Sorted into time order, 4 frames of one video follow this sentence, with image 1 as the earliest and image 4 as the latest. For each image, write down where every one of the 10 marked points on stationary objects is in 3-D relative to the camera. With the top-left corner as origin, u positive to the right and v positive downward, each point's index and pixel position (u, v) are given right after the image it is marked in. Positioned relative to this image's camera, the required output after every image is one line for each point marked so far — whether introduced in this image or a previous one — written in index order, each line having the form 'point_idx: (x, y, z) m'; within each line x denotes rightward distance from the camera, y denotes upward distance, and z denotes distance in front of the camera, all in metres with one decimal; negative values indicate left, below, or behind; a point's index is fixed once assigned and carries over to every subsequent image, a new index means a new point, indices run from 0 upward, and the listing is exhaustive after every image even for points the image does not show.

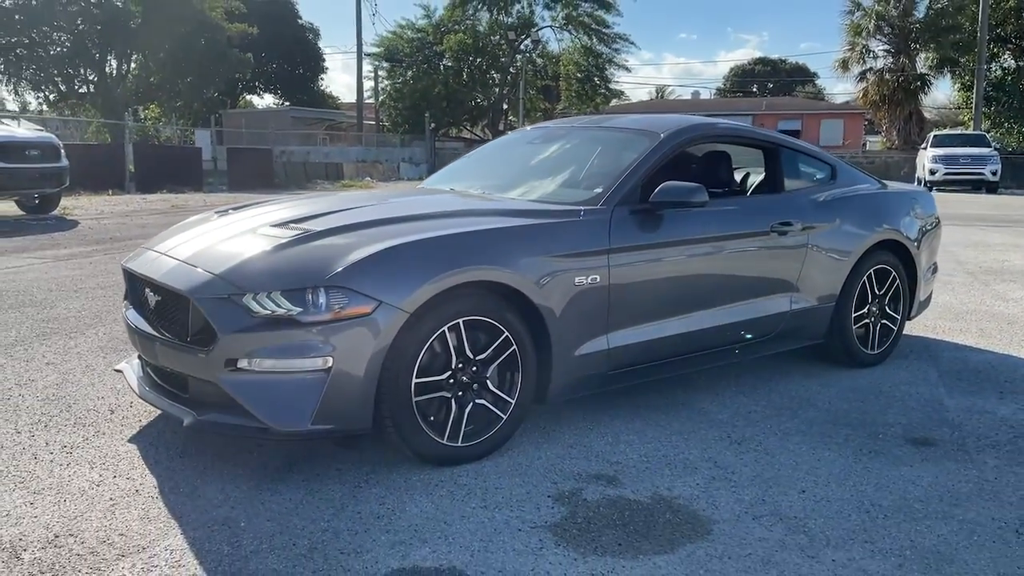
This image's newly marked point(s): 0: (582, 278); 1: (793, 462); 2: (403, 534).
0: (+0.3, 0.0, +4.2) m
1: (+1.3, -0.8, +4.0) m
2: (-0.4, -0.9, +3.2) m
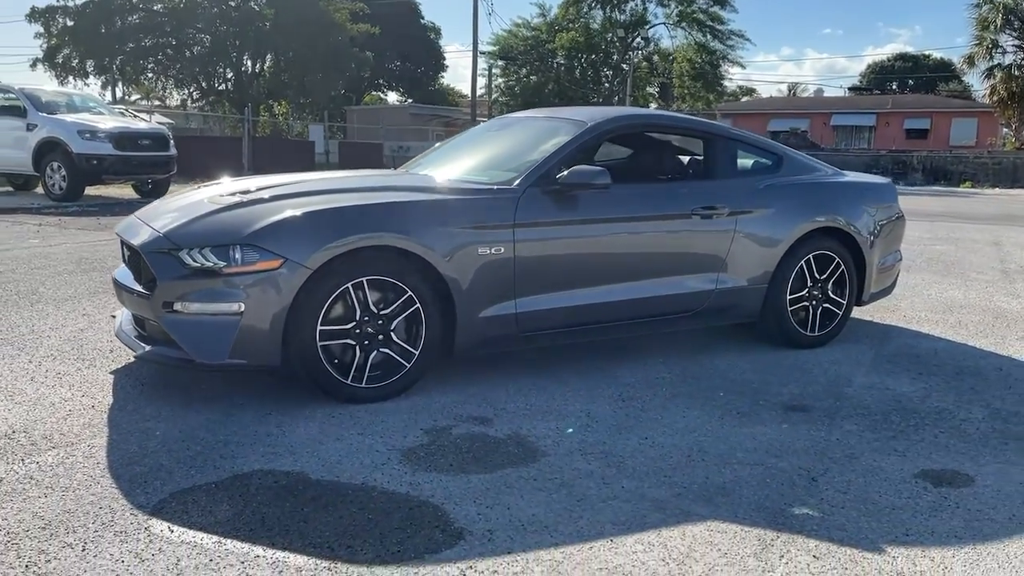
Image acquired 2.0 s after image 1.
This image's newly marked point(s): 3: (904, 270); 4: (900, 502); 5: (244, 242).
0: (-0.1, +0.2, +4.8) m
1: (+0.7, -0.6, +4.4) m
2: (-1.0, -0.7, +3.9) m
3: (+4.3, +0.2, +9.9) m
4: (+1.5, -0.8, +3.5) m
5: (-1.3, +0.2, +4.3) m
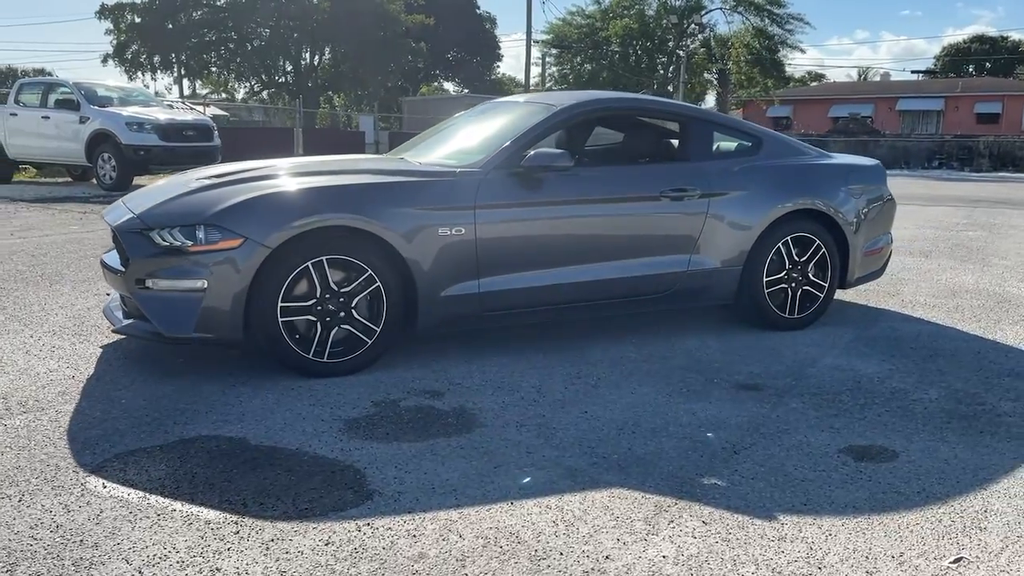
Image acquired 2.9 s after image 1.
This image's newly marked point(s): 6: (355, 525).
0: (-0.4, +0.3, +4.9) m
1: (+0.5, -0.5, +4.6) m
2: (-1.3, -0.6, +4.1) m
3: (+4.5, +0.4, +9.7) m
4: (+1.2, -0.7, +3.5) m
5: (-1.5, +0.3, +4.5) m
6: (-0.5, -0.8, +3.0) m
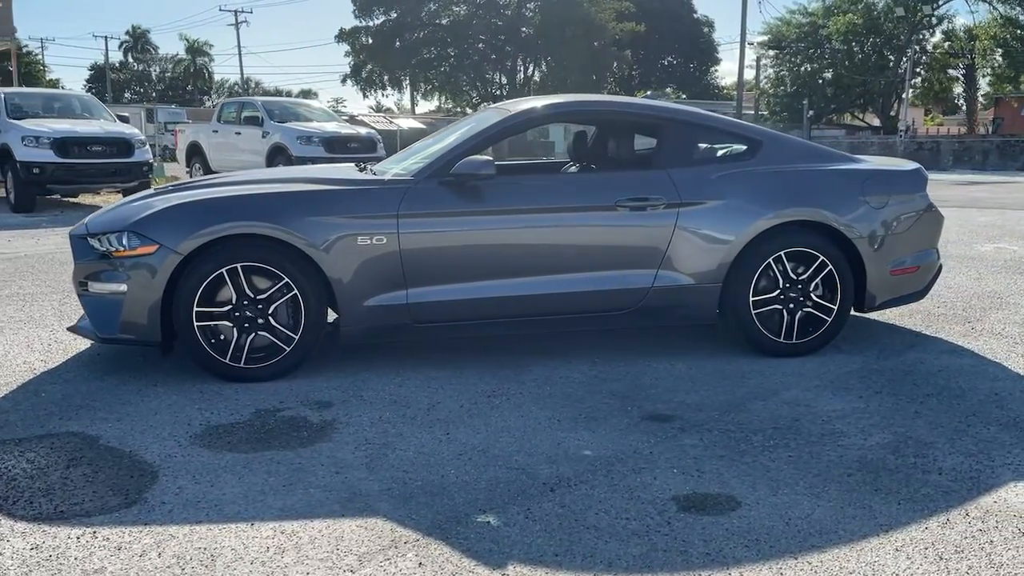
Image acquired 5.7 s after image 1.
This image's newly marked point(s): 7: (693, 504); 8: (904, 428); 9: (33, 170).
0: (-0.8, +0.3, +4.8) m
1: (-0.1, -0.6, +4.3) m
2: (-1.9, -0.6, +4.3) m
3: (+5.1, +0.1, +8.2) m
4: (+0.3, -0.8, +3.1) m
5: (-2.0, +0.3, +4.7) m
6: (-1.5, -0.8, +3.0) m
7: (+0.7, -0.8, +3.2) m
8: (+1.8, -0.6, +4.0) m
9: (-7.6, +1.9, +14.2) m
